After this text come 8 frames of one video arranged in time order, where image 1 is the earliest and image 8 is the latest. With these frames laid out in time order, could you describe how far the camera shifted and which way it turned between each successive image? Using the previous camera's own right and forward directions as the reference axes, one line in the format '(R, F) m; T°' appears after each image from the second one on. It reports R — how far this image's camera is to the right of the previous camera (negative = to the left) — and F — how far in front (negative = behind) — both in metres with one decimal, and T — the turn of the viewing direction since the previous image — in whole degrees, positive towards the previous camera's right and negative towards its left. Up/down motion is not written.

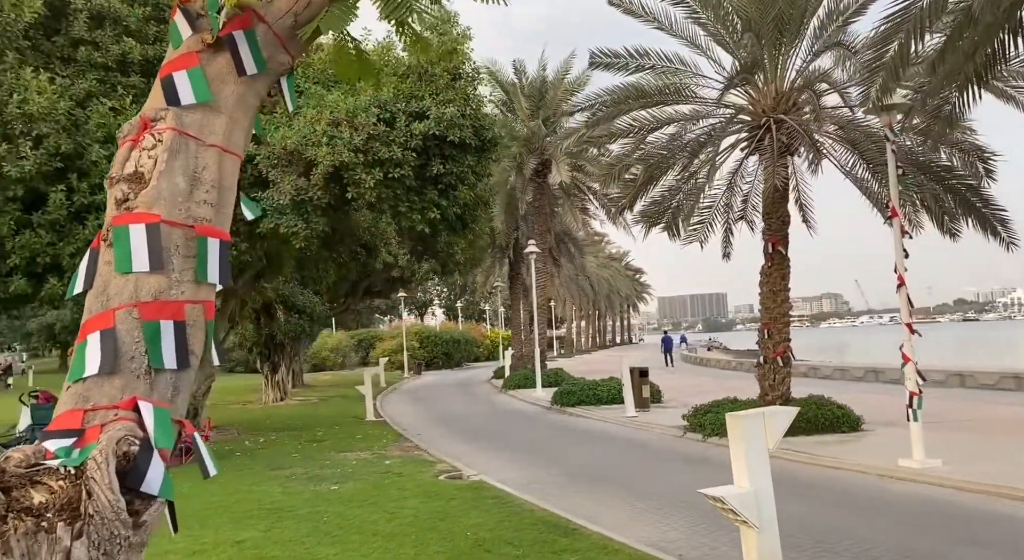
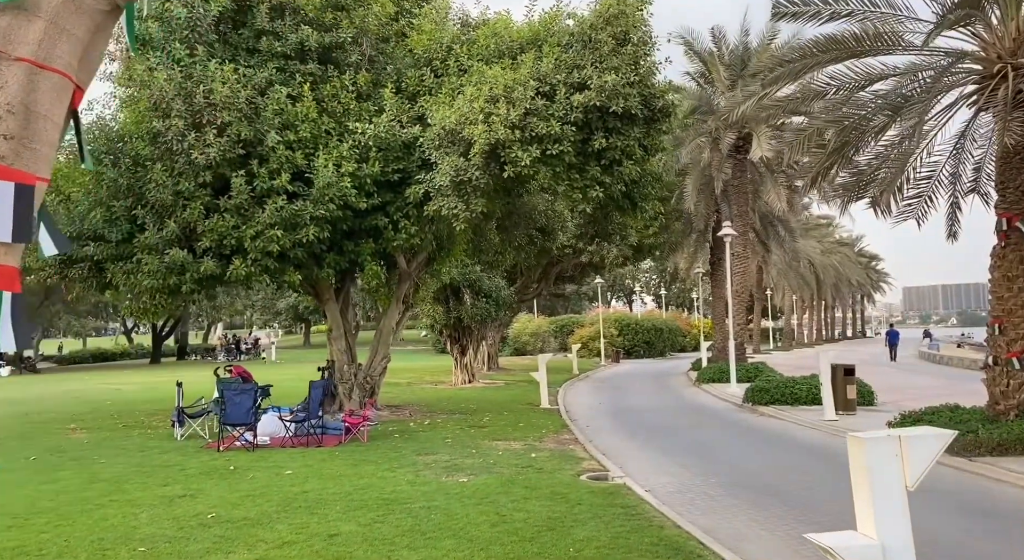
(+1.1, +1.5) m; -14°
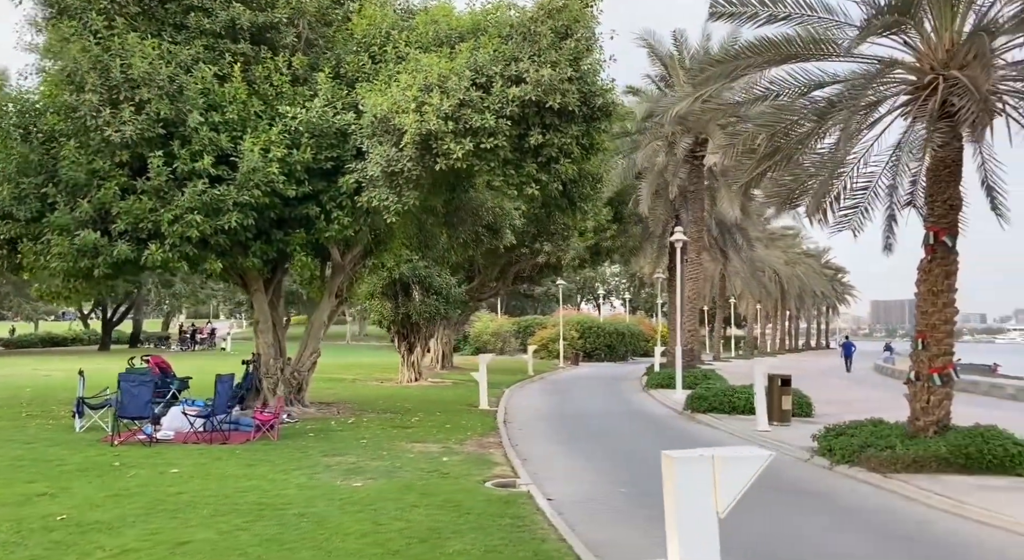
(+1.0, +0.3) m; +1°
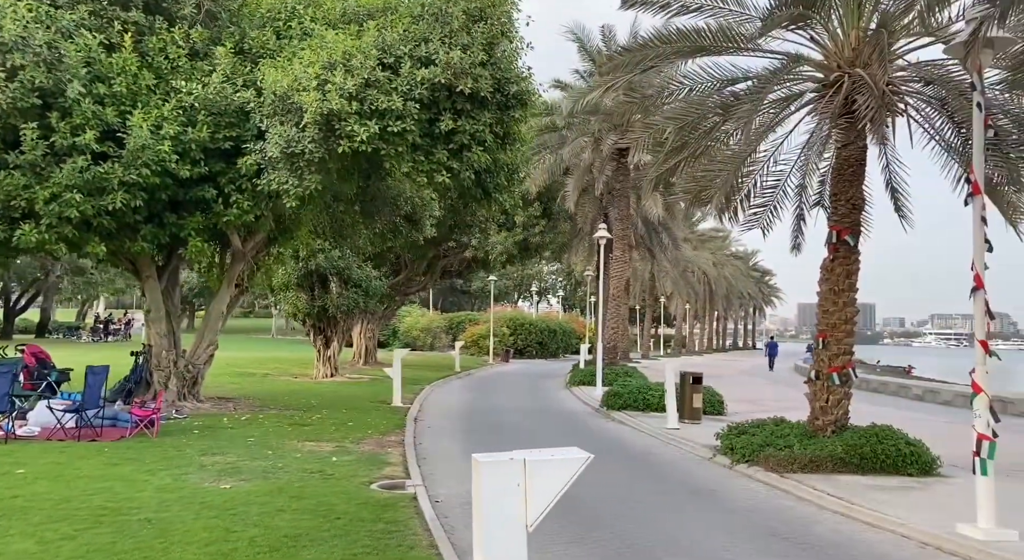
(+0.7, +0.5) m; +3°
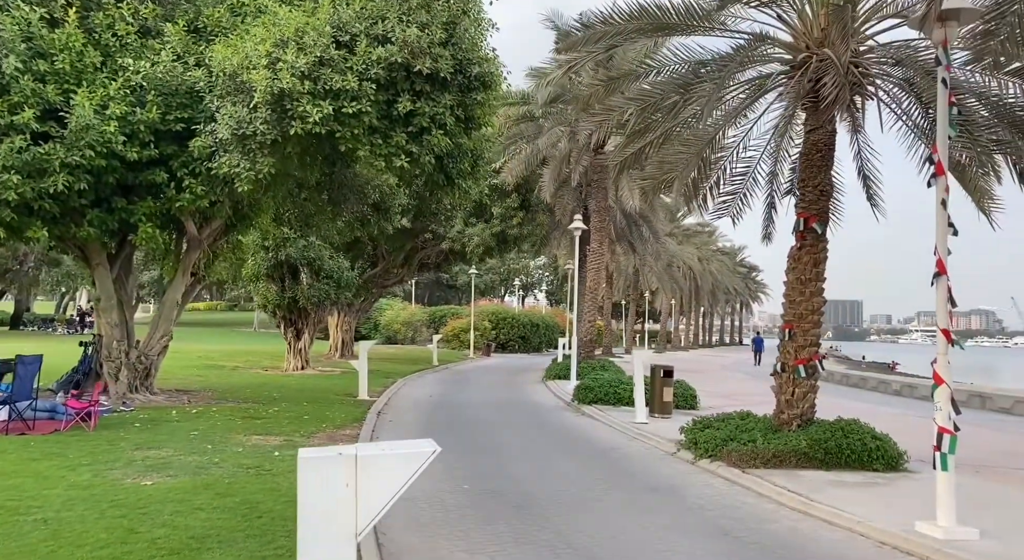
(+0.6, +0.6) m; 0°
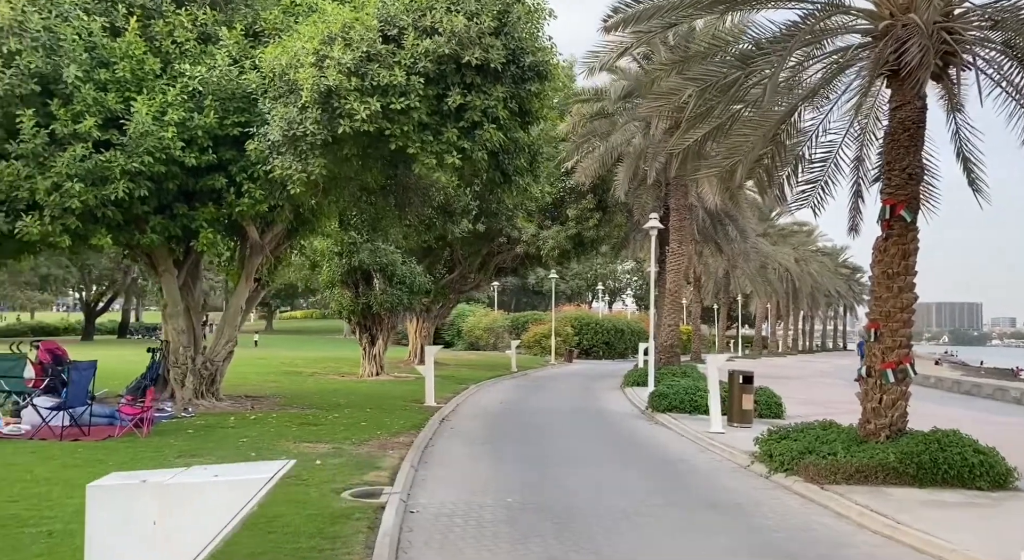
(+0.6, +0.7) m; -6°
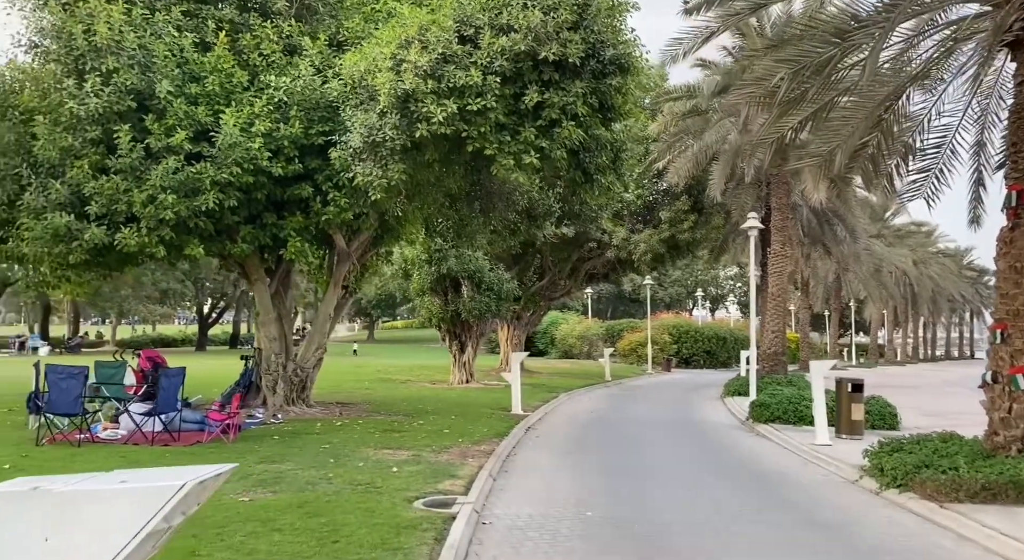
(+0.4, +0.4) m; -7°
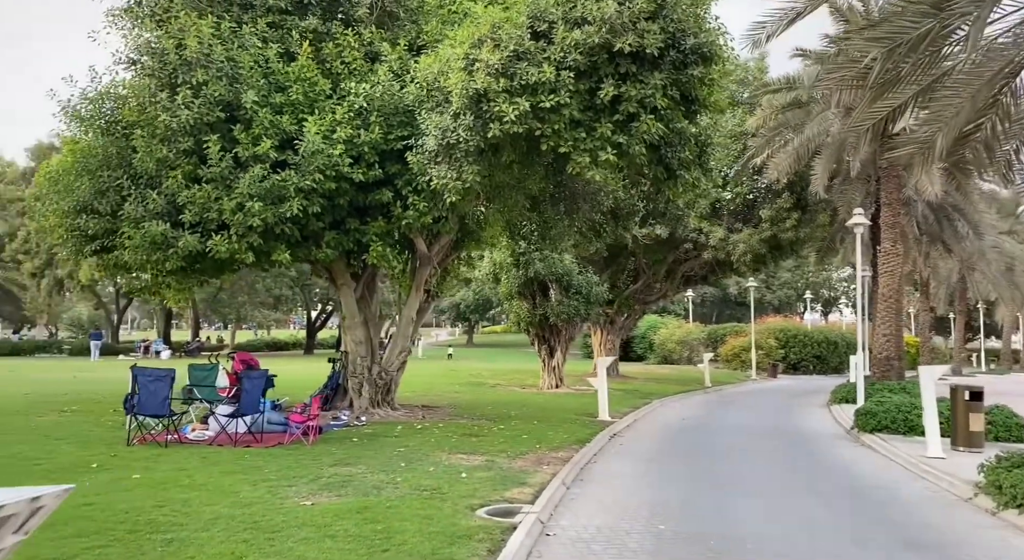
(+0.5, +0.4) m; -7°
